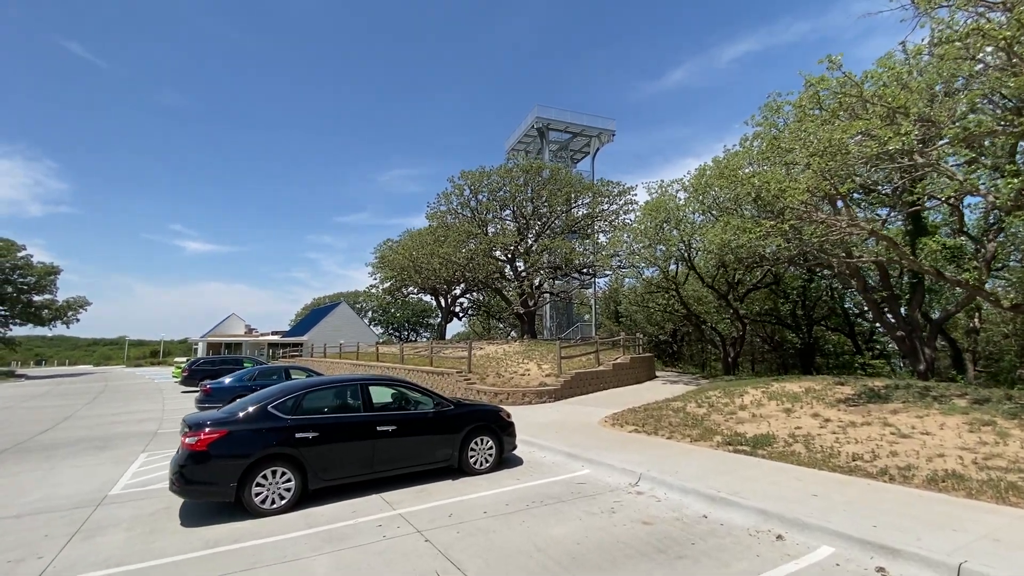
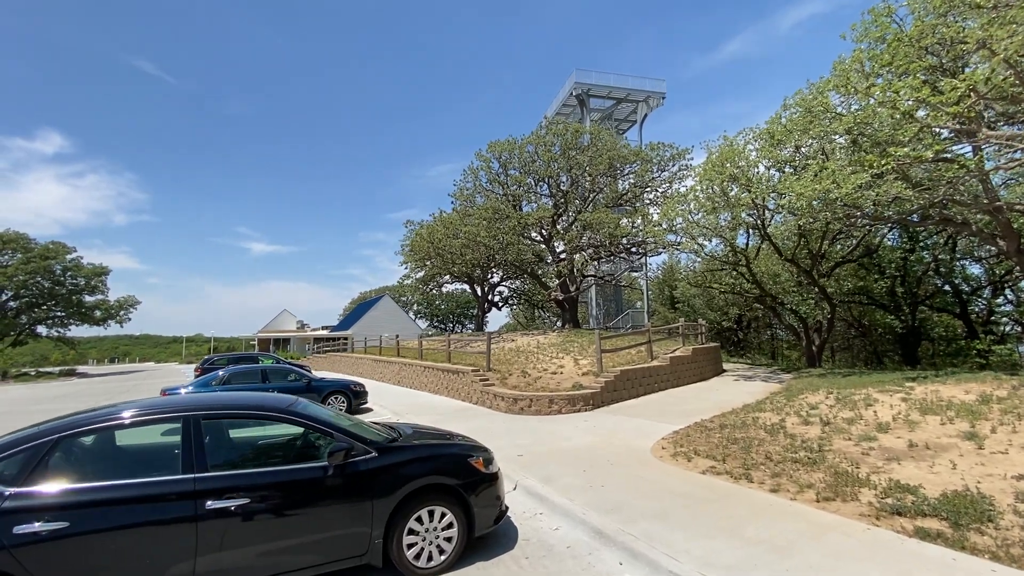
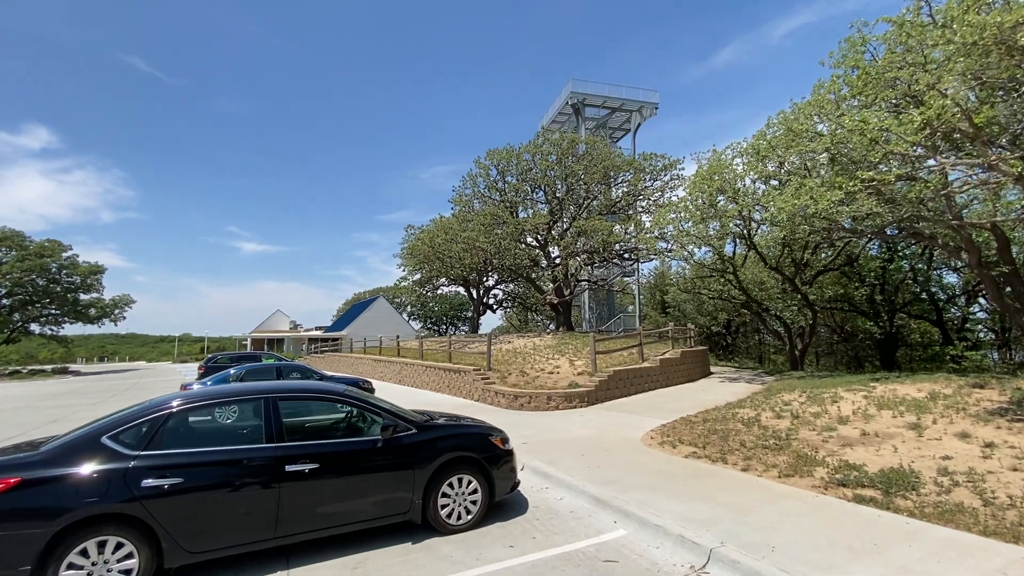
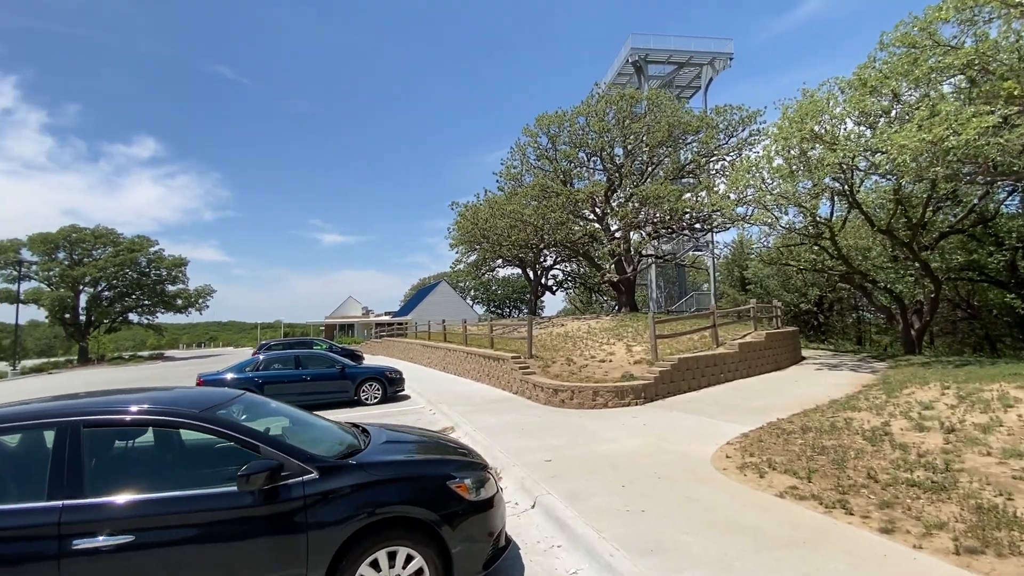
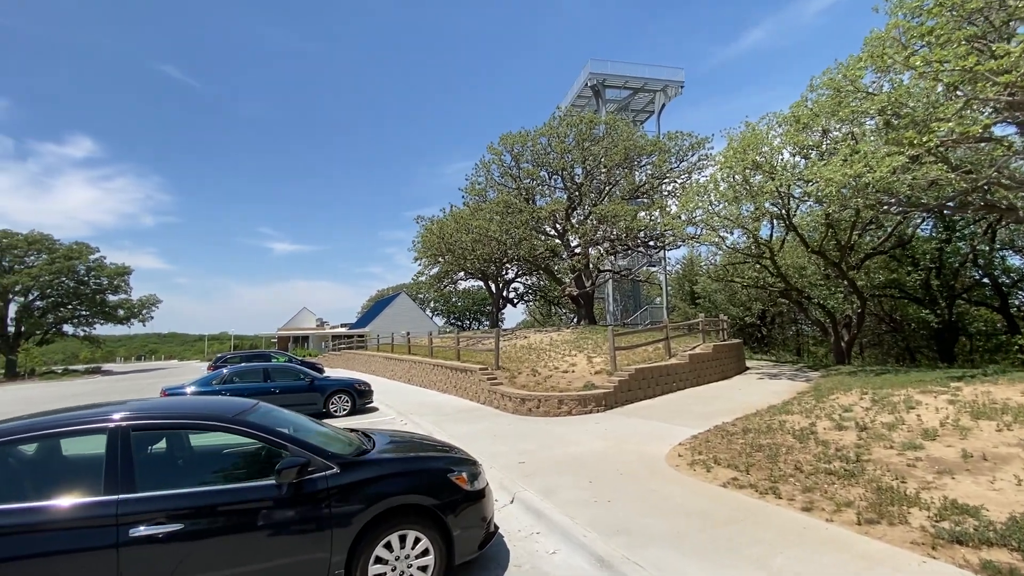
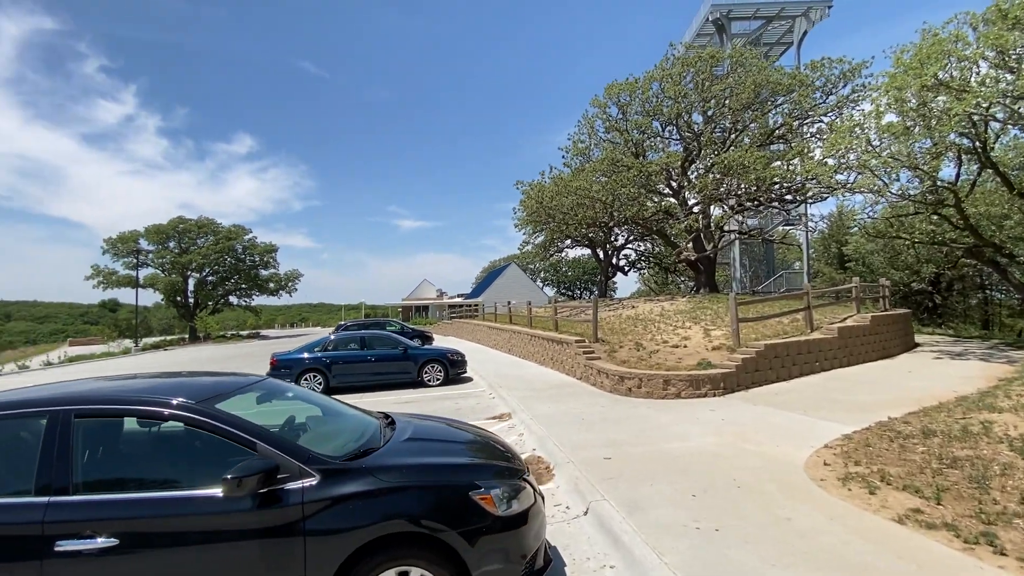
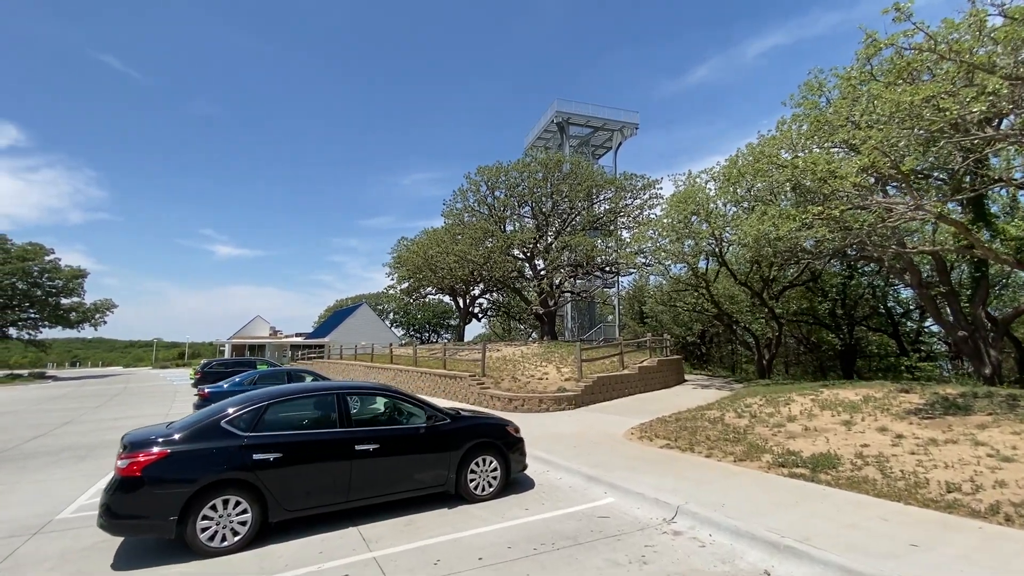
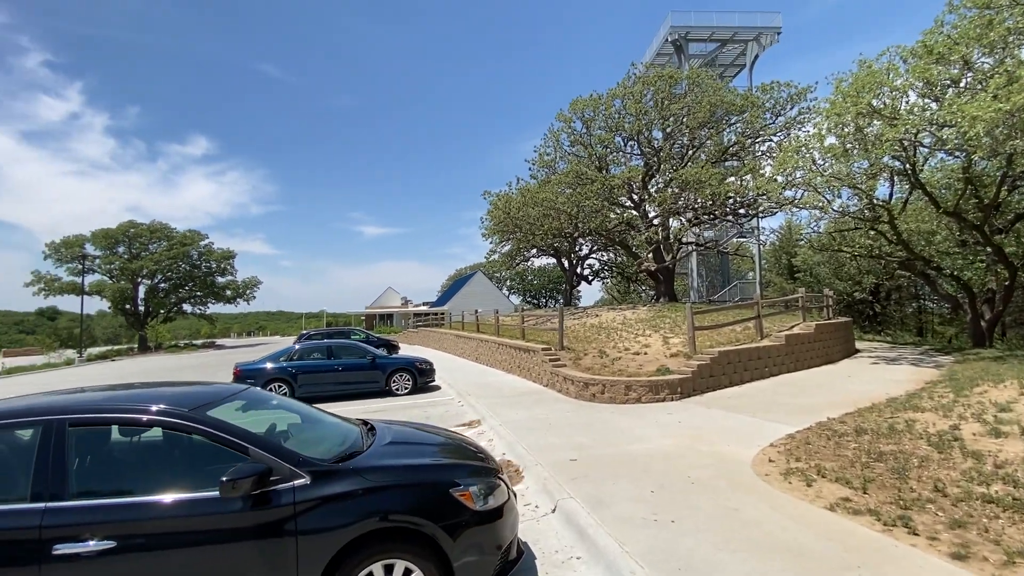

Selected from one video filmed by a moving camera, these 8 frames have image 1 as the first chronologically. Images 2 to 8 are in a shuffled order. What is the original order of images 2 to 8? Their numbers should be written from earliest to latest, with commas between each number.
7, 3, 2, 5, 4, 8, 6
